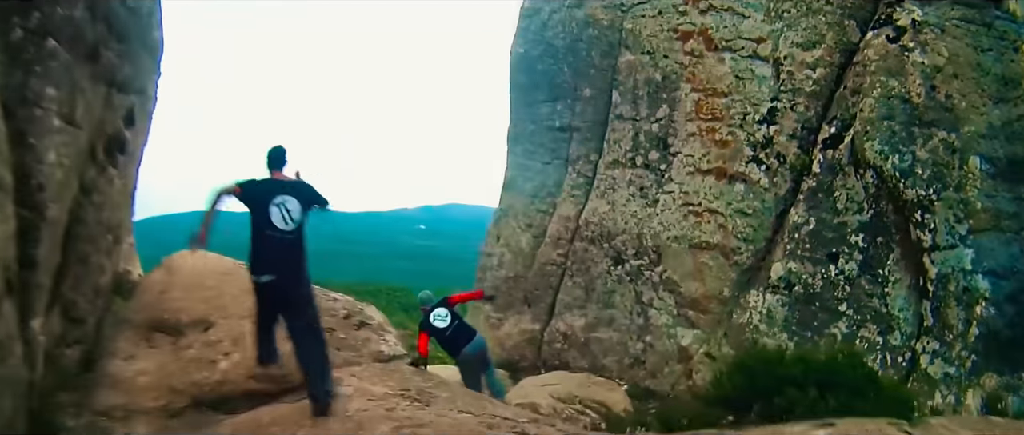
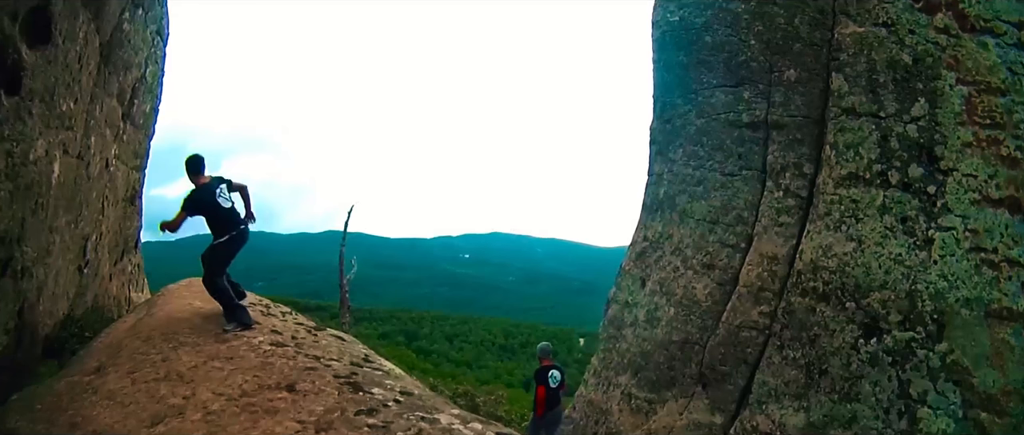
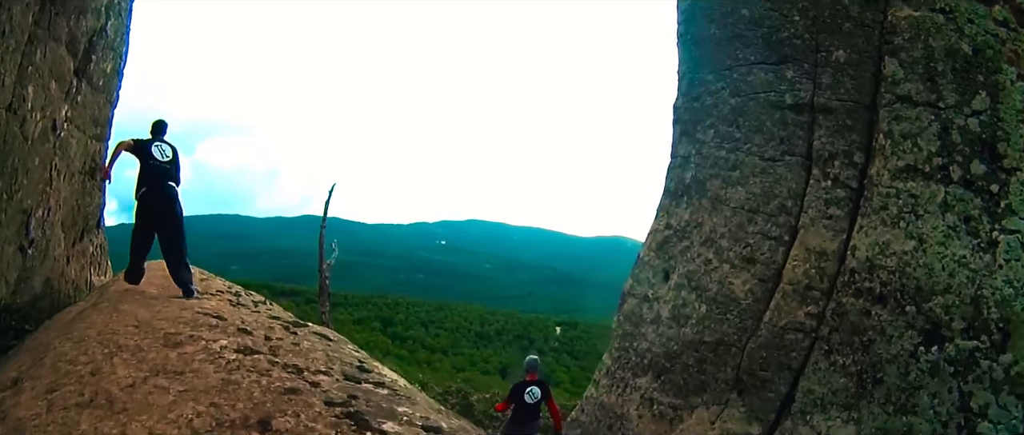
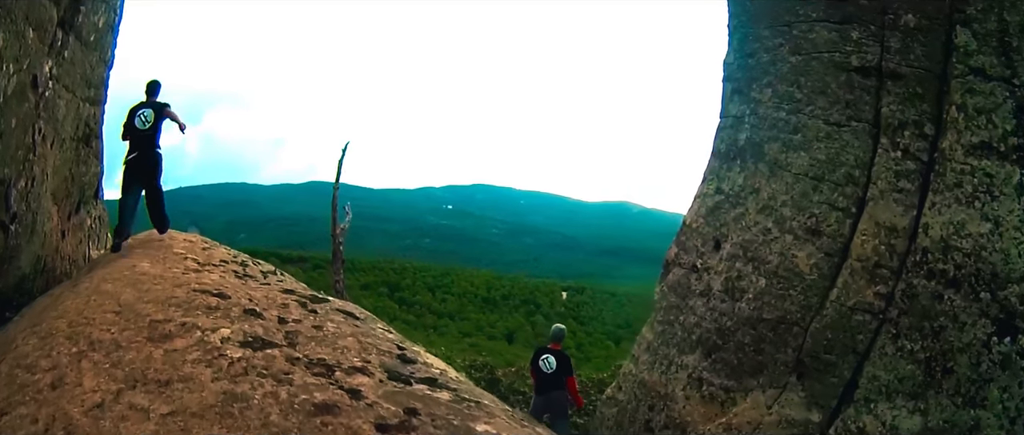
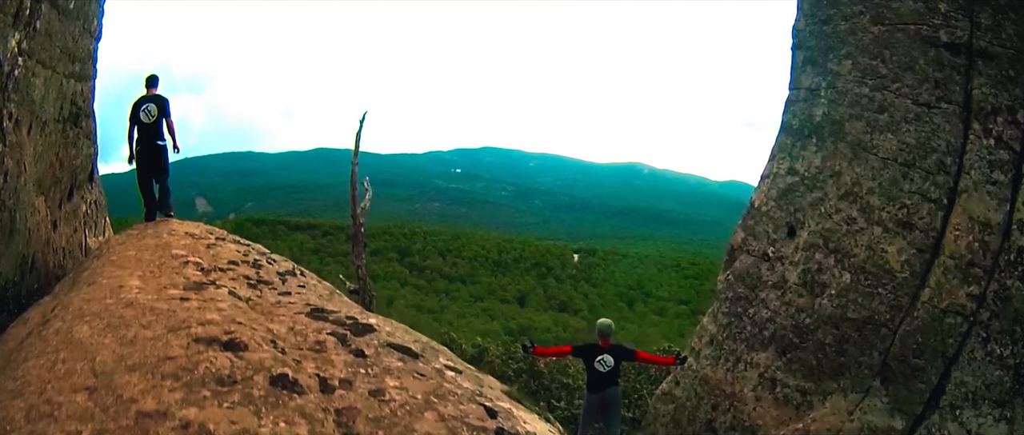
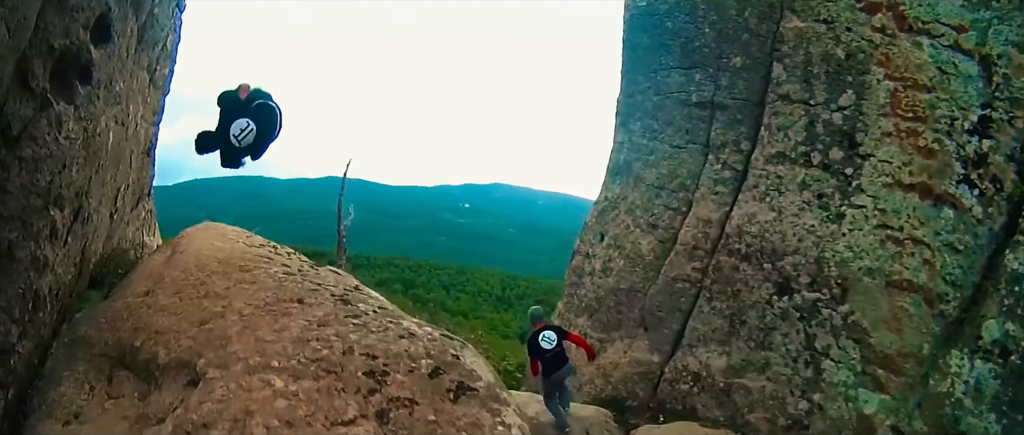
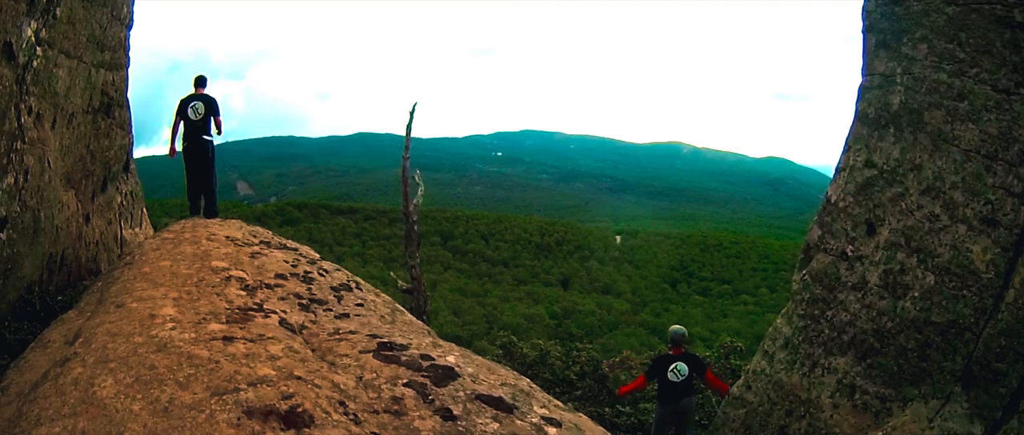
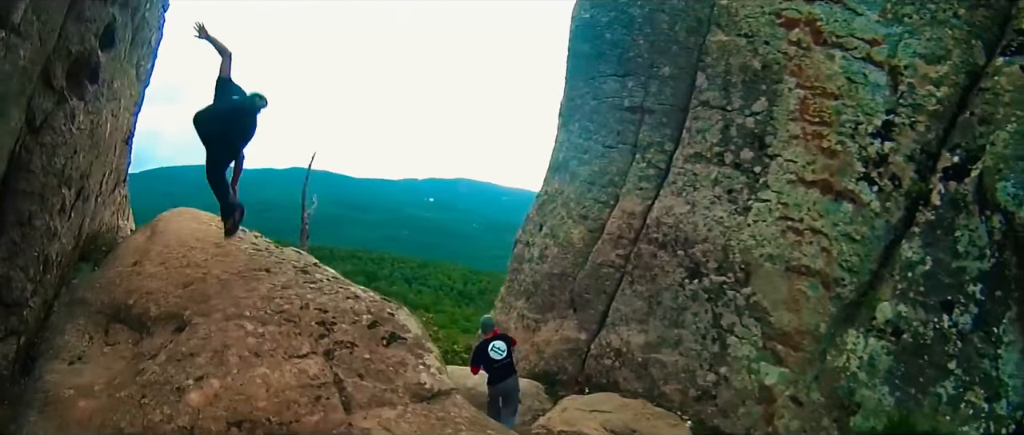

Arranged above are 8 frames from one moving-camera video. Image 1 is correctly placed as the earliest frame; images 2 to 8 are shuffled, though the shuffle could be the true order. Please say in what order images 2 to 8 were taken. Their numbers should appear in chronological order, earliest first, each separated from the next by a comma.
8, 6, 2, 3, 4, 5, 7
